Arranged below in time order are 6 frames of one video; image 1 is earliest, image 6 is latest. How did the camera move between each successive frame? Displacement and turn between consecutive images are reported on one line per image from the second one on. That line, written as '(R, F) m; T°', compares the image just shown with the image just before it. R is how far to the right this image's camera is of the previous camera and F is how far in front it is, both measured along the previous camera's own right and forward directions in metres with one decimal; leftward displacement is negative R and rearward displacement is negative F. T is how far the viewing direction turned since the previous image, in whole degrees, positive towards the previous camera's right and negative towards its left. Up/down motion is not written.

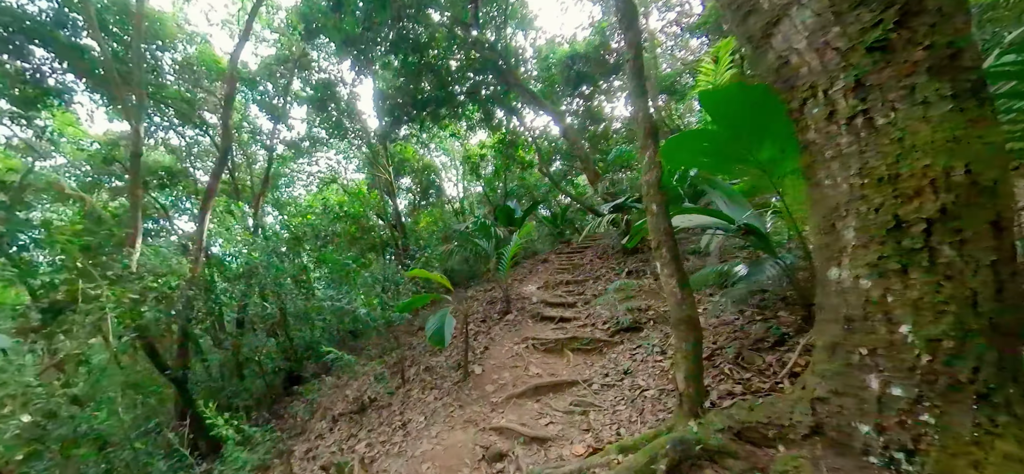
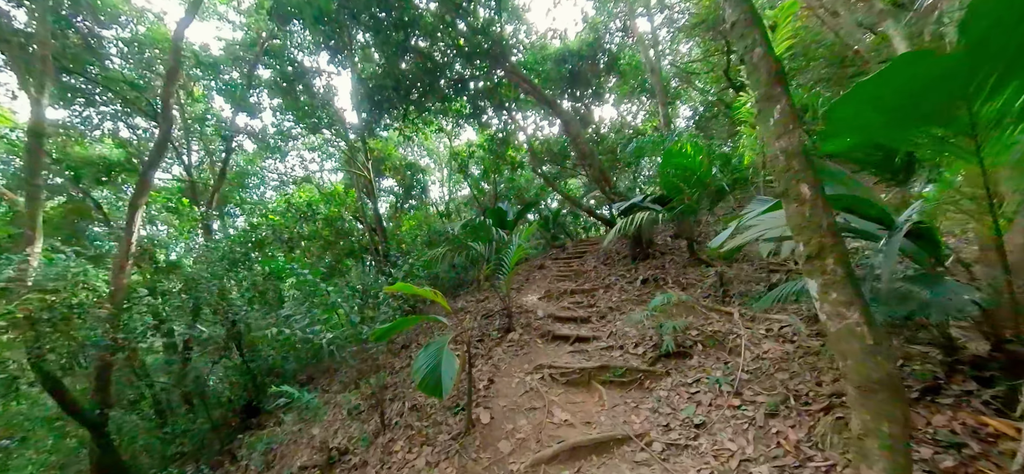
(-0.2, +0.7) m; +3°
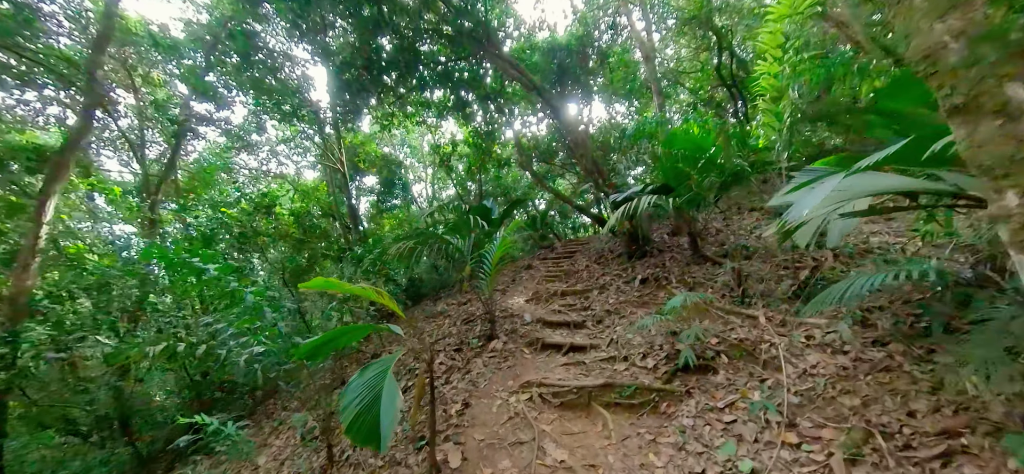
(0.0, +0.5) m; +2°
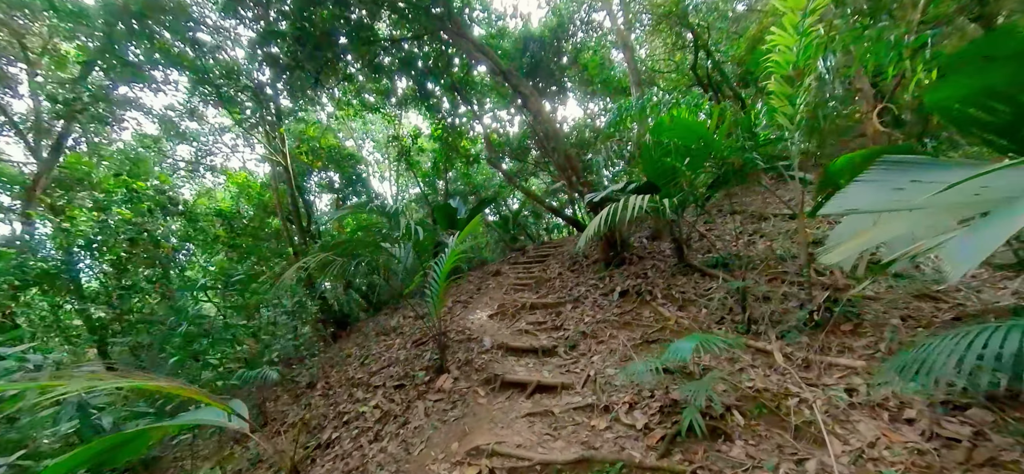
(+0.1, +0.6) m; +4°
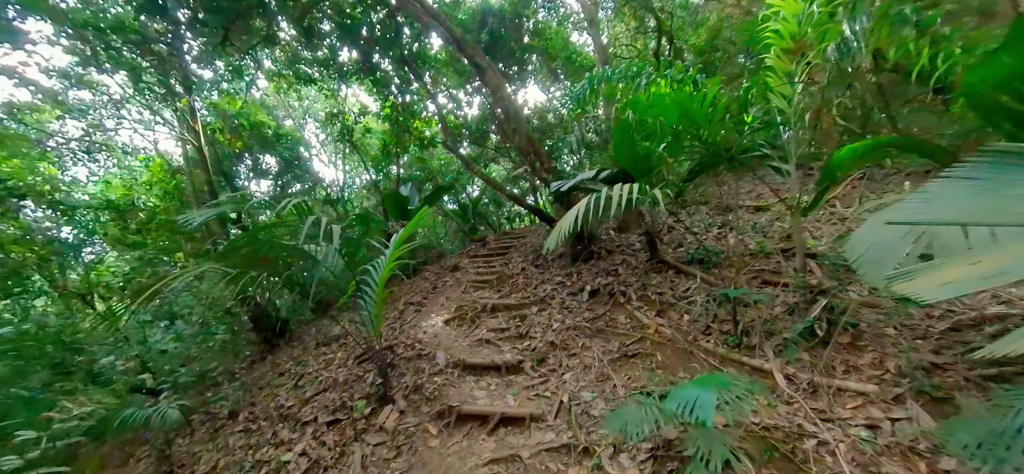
(0.0, +0.4) m; +6°
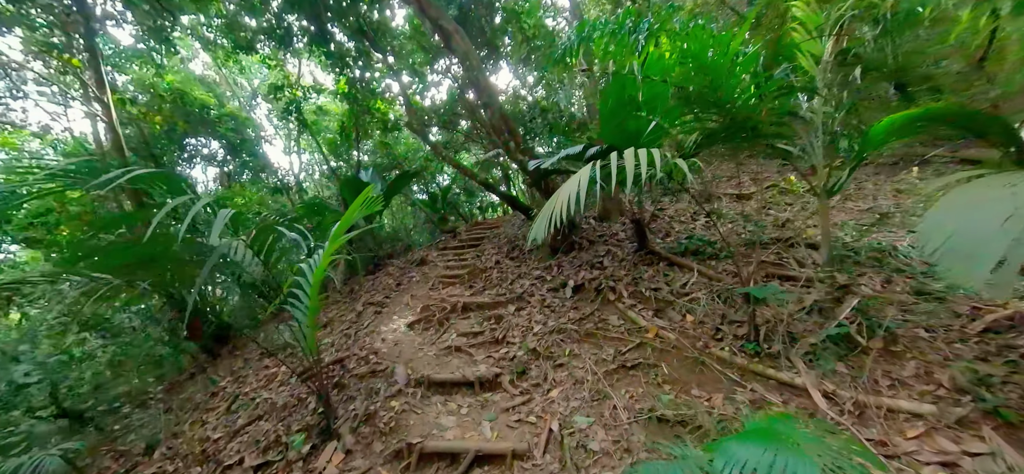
(0.0, +0.4) m; +5°
